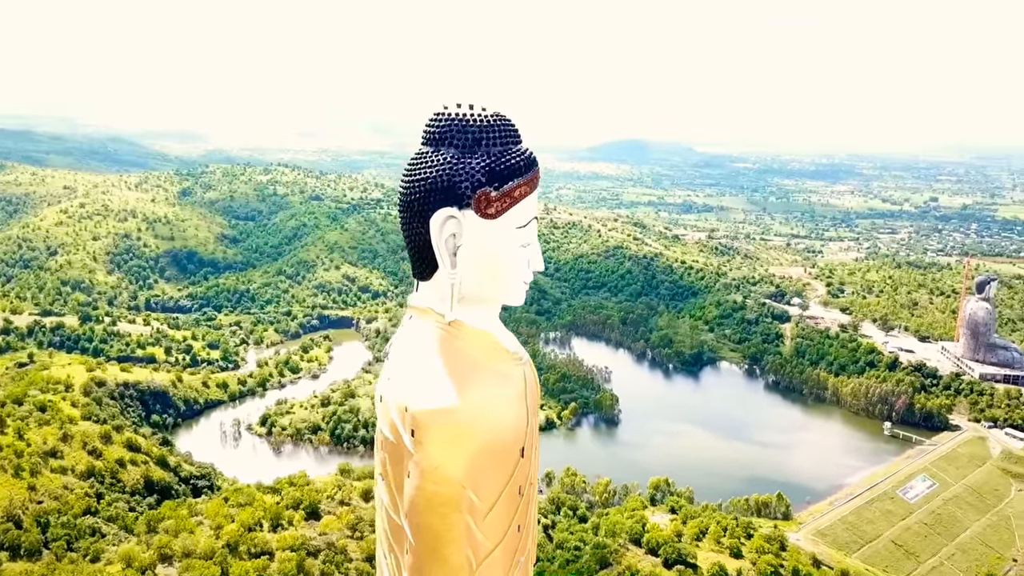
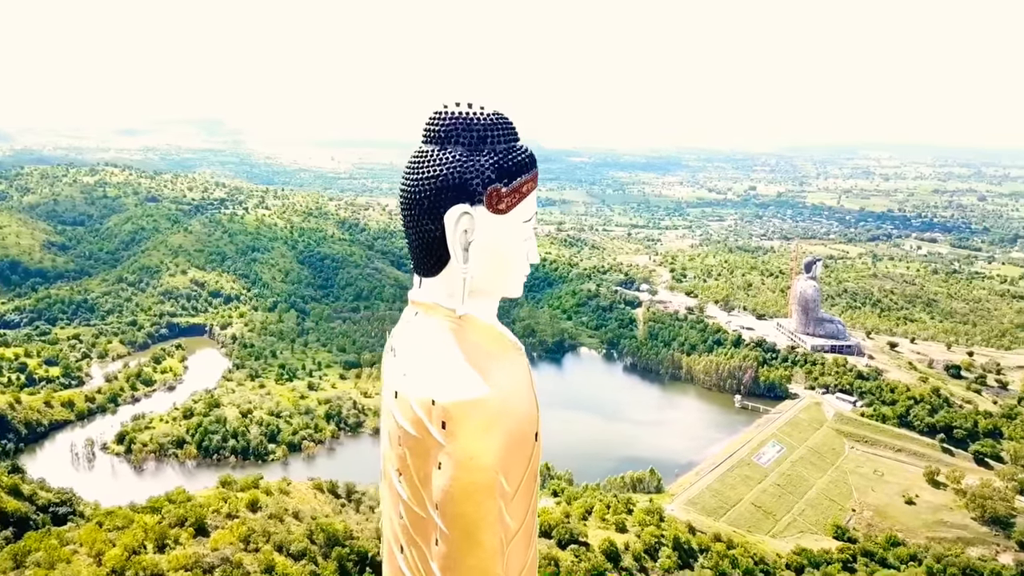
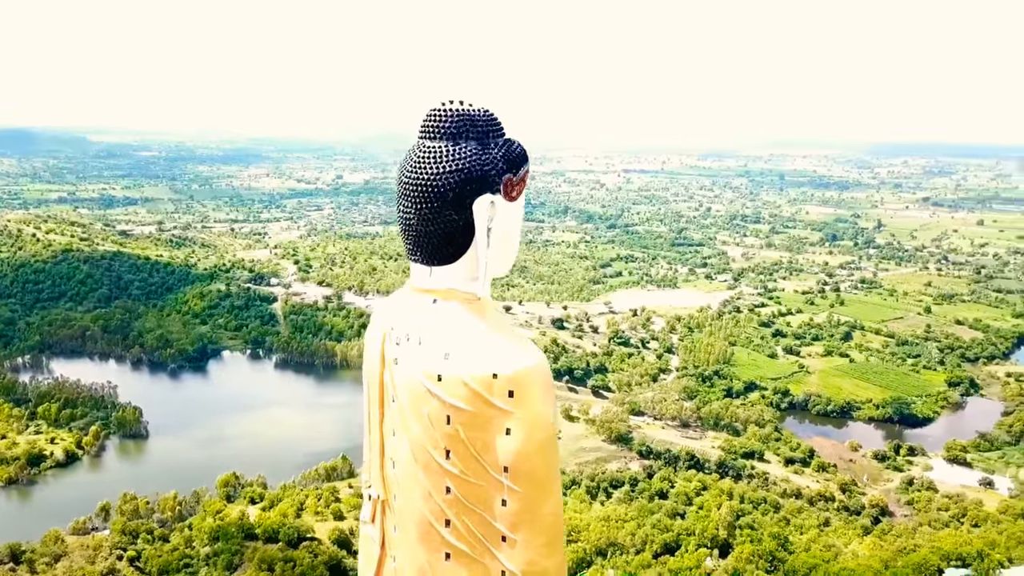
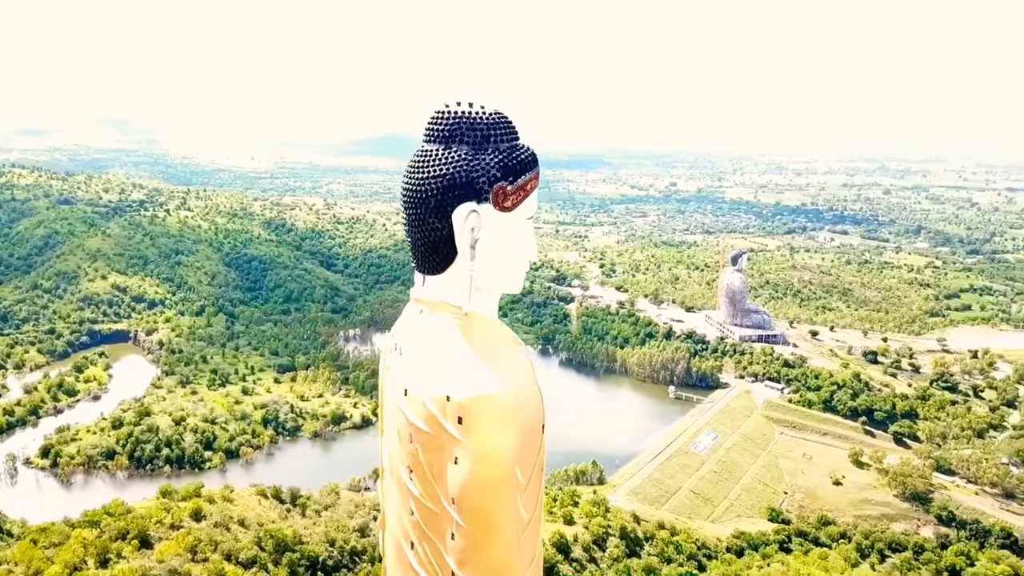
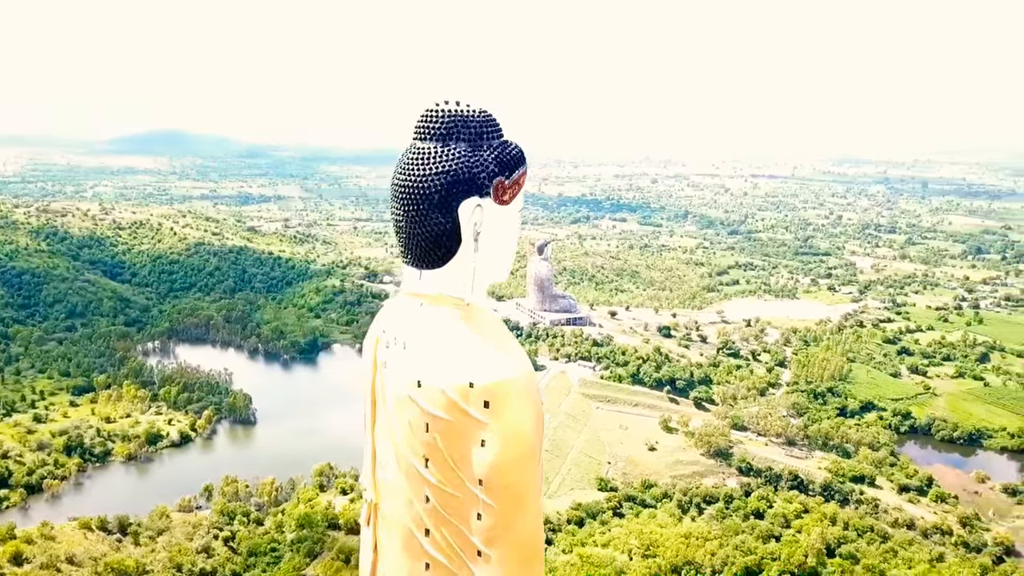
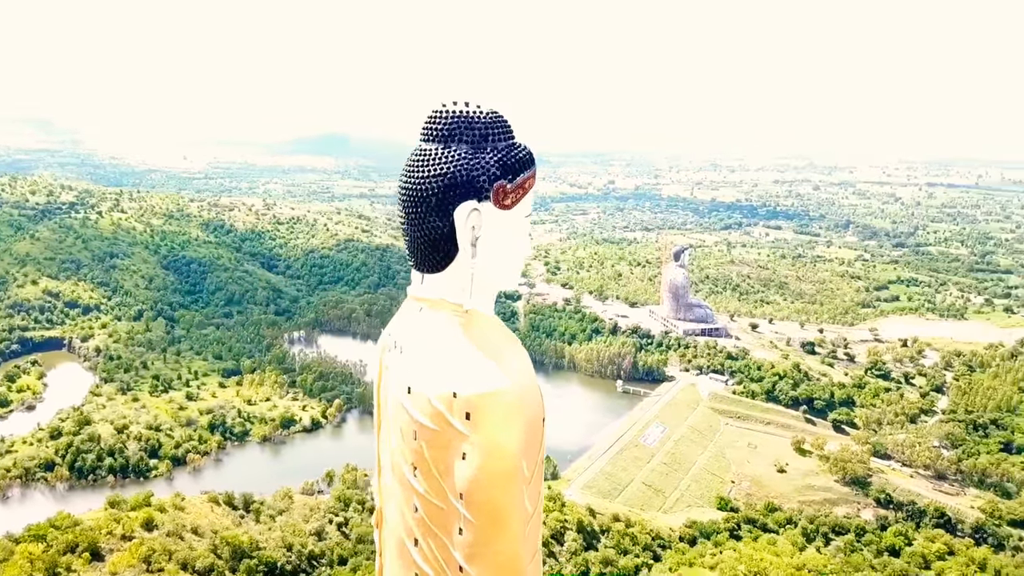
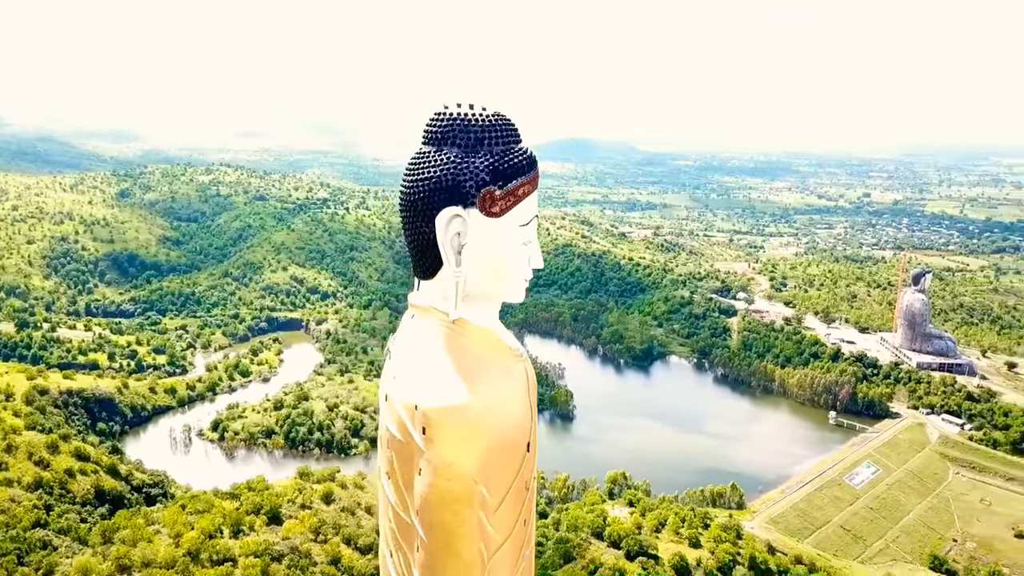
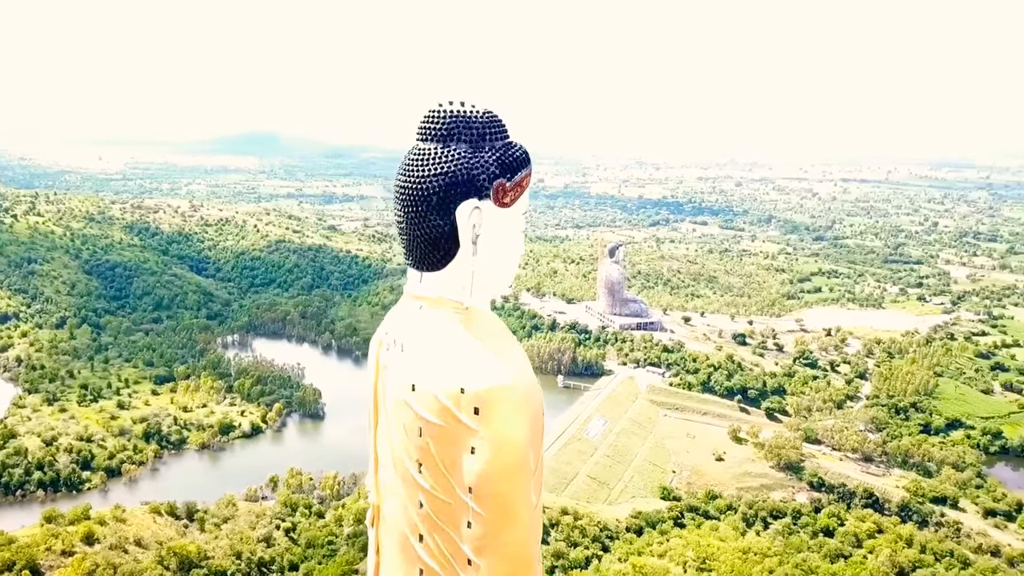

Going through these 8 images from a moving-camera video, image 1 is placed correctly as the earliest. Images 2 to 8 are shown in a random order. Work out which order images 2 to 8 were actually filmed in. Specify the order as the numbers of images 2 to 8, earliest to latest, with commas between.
7, 2, 4, 6, 8, 5, 3
